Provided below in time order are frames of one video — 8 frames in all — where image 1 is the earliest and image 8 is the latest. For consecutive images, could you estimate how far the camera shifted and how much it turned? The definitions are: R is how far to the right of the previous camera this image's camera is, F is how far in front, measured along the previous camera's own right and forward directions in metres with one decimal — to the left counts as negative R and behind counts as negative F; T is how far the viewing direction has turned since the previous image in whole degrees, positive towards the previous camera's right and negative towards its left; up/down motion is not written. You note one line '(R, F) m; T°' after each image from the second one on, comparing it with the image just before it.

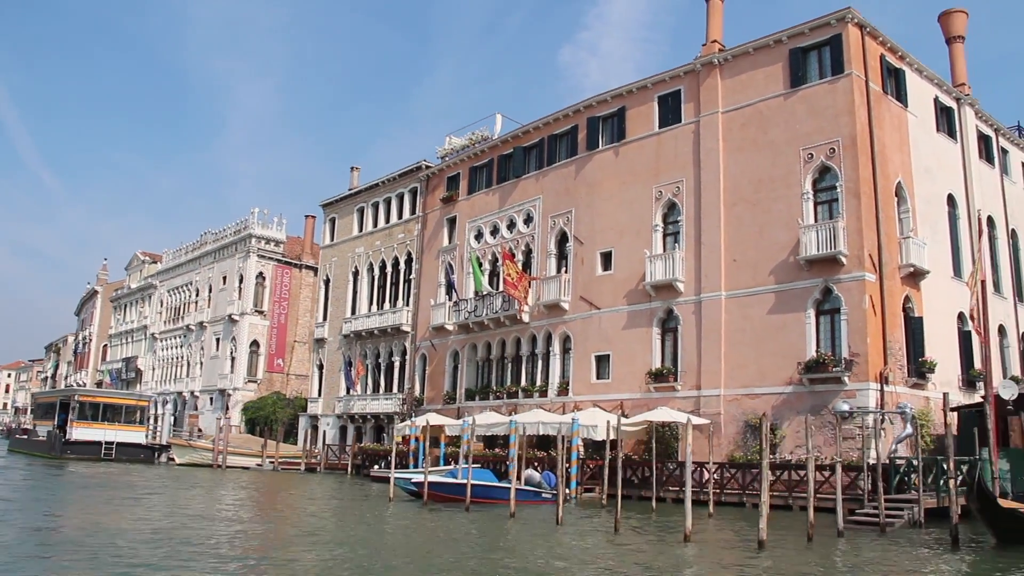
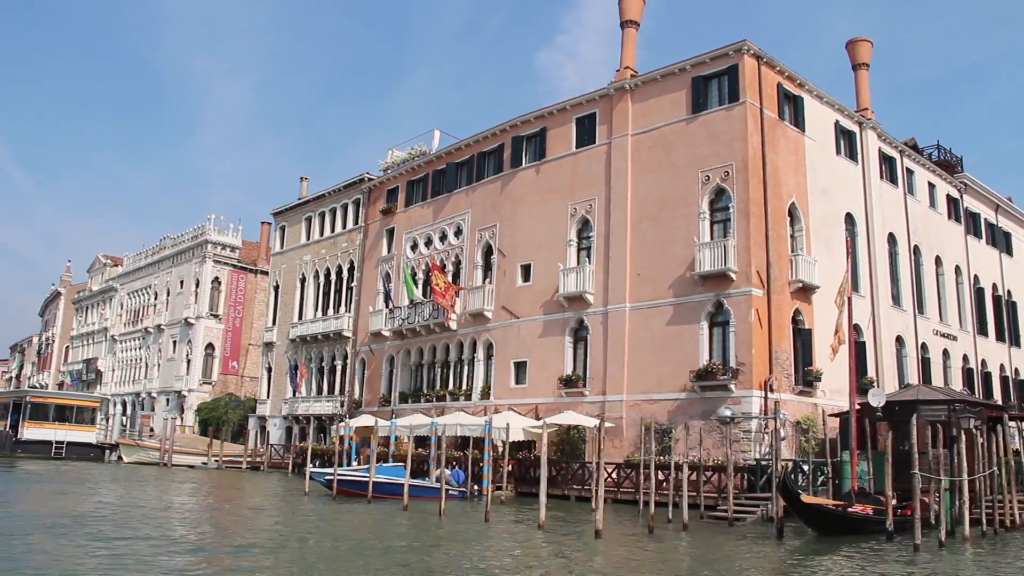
(+1.2, -1.8) m; +1°
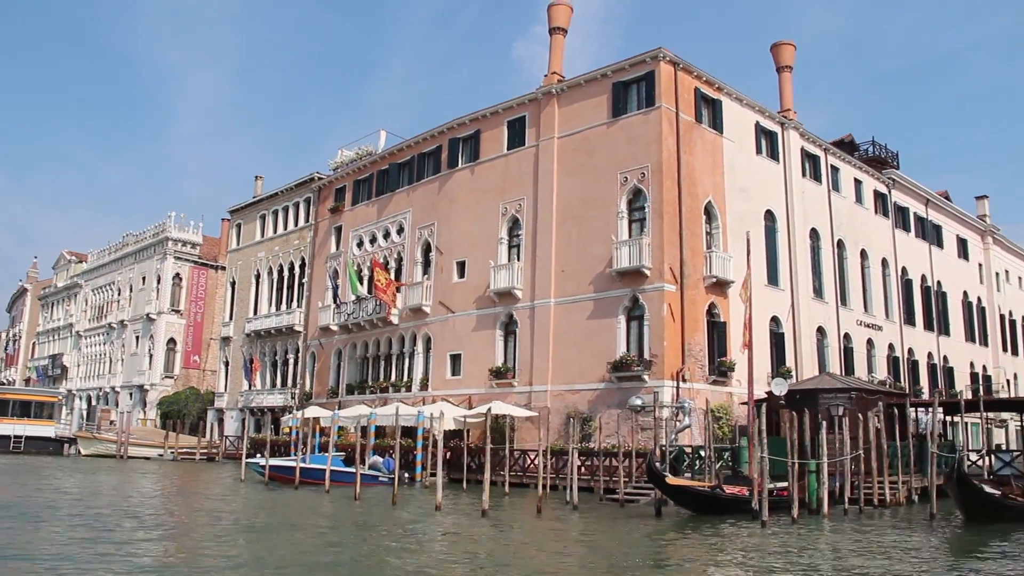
(+1.0, -1.4) m; +1°
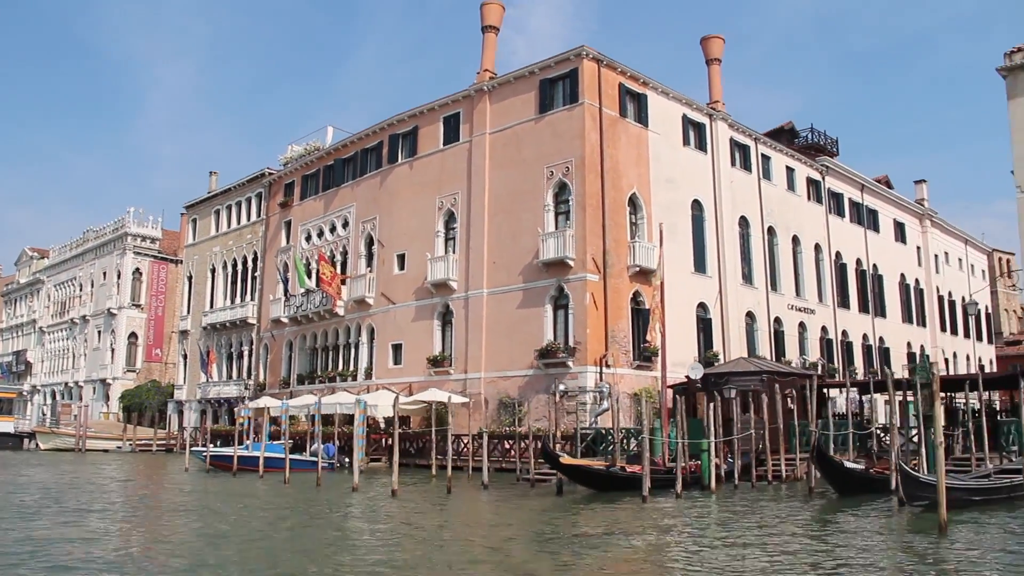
(+0.9, -1.2) m; +1°
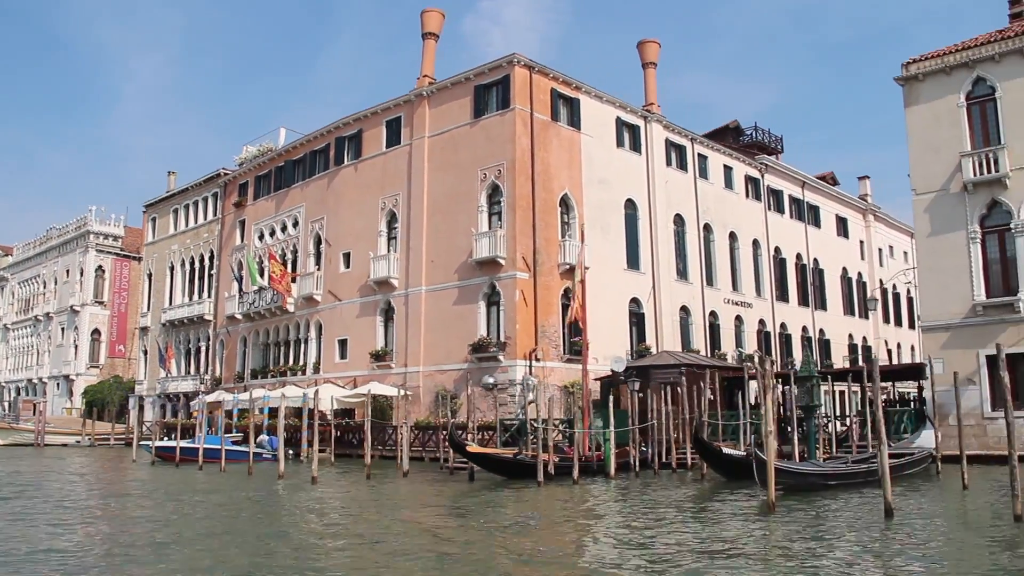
(+0.9, -1.3) m; +1°
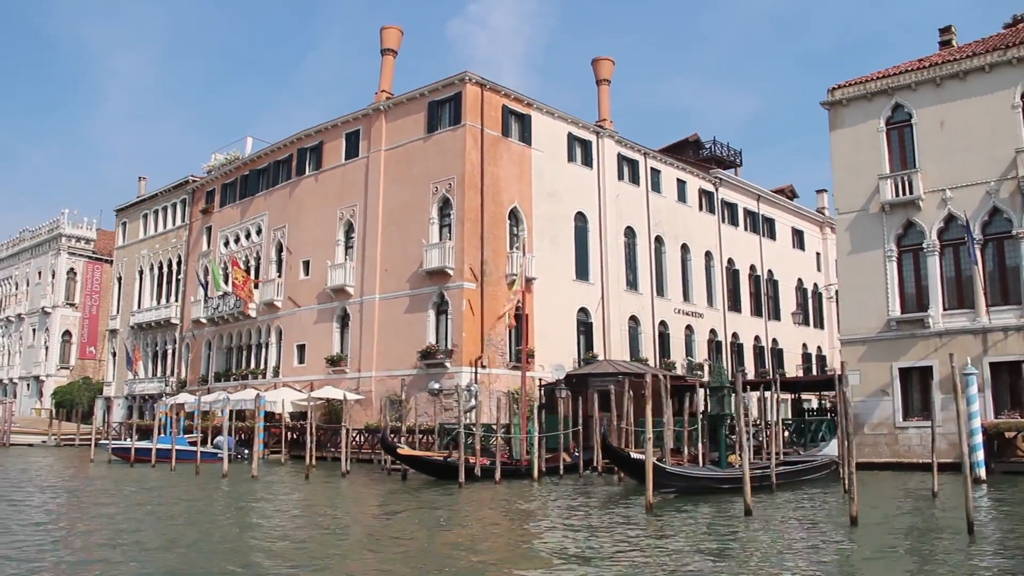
(+0.8, -1.2) m; +1°
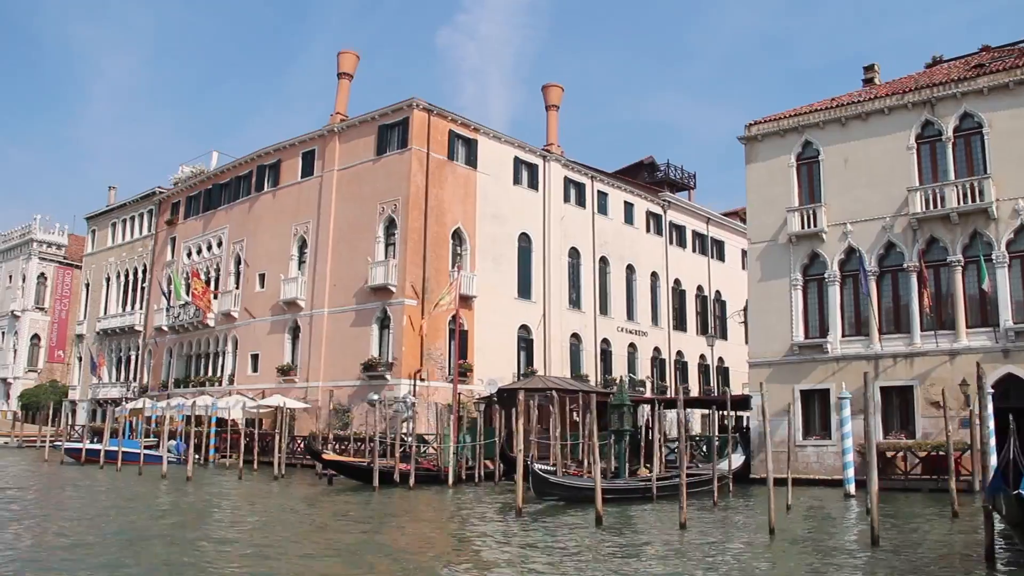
(+1.0, -1.6) m; +1°
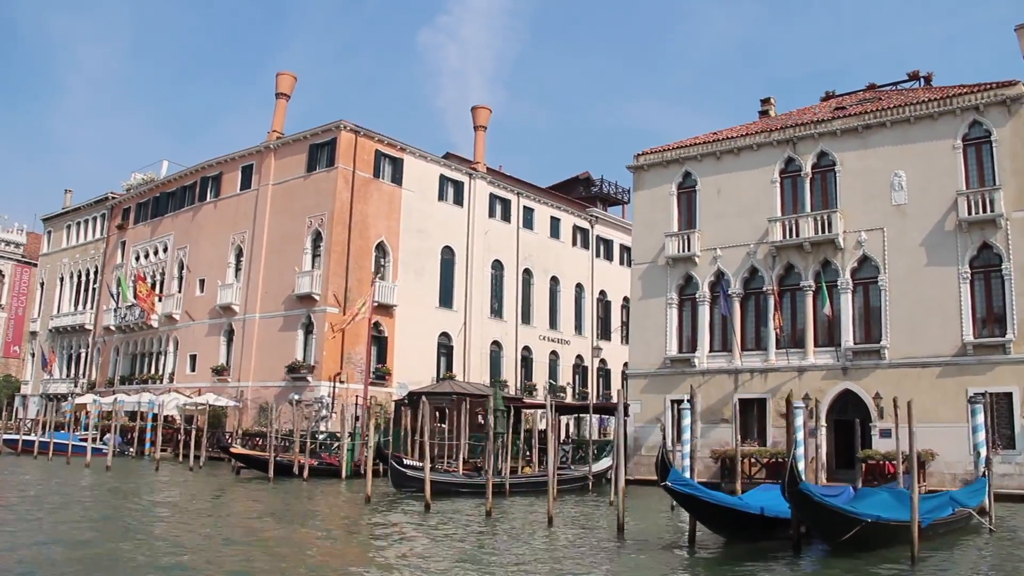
(+1.5, -2.6) m; +1°
